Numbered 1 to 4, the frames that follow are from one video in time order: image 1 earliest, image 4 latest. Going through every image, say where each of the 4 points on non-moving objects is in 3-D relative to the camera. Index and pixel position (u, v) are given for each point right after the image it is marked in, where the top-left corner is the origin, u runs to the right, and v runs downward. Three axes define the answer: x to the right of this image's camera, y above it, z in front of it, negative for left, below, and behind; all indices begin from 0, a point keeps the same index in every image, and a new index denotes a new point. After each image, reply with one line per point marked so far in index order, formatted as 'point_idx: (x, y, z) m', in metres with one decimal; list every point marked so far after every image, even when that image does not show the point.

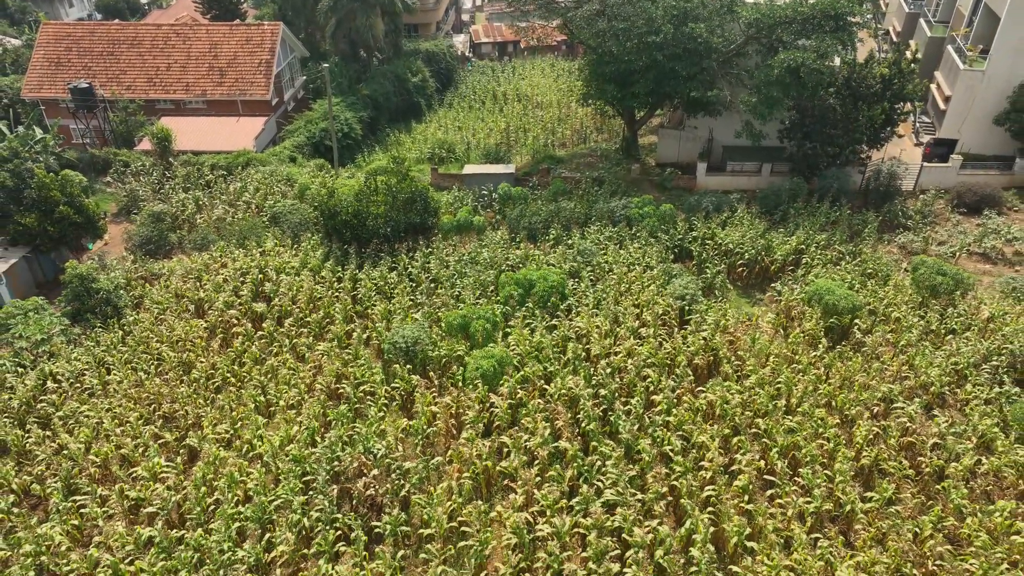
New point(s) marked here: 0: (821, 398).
0: (+4.8, -1.7, +11.7) m
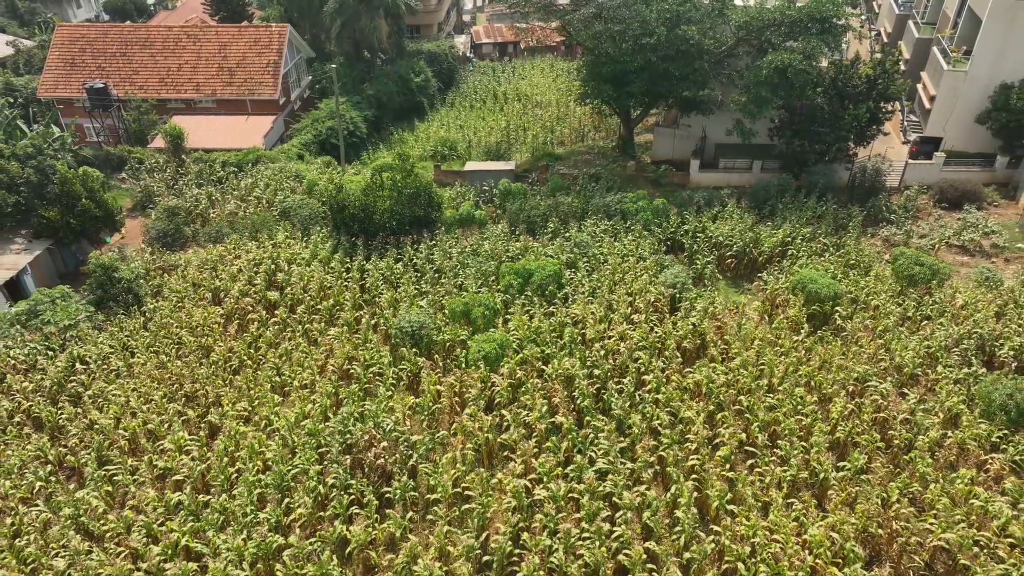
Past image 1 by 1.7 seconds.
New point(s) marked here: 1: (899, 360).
0: (+4.8, -1.5, +12.5) m
1: (+6.7, -1.2, +12.8) m
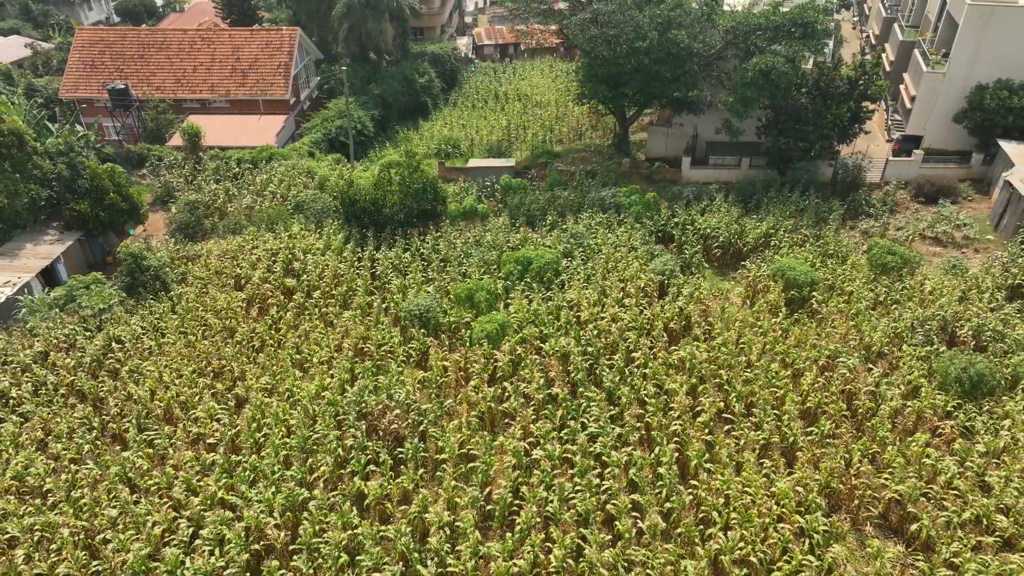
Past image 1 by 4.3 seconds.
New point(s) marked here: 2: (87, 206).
0: (+4.8, -1.2, +13.6) m
1: (+6.7, -1.0, +14.0) m
2: (-10.3, +2.0, +18.0) m
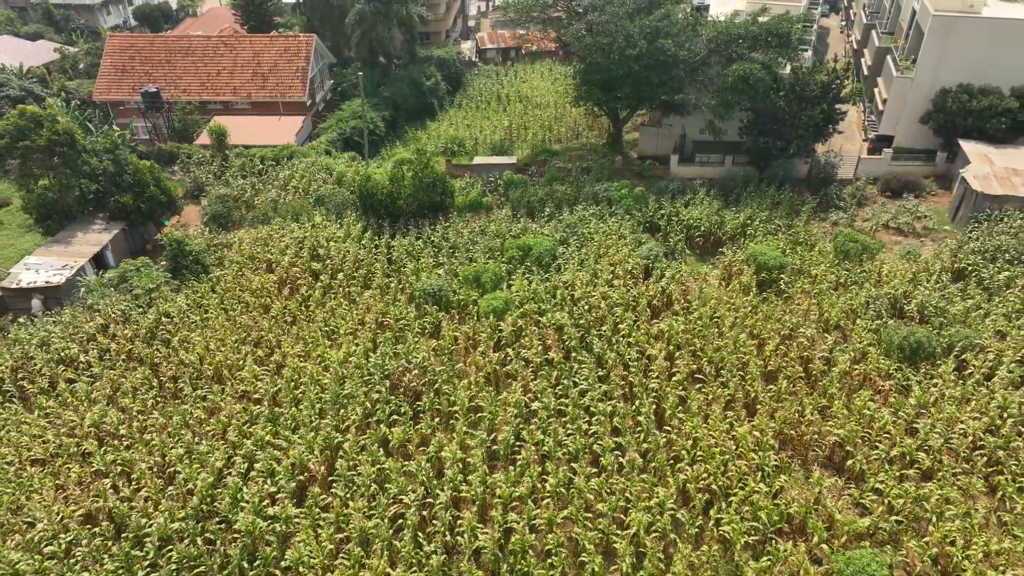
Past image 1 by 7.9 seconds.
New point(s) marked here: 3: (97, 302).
0: (+4.9, -0.8, +15.6) m
1: (+6.7, -0.6, +15.9) m
2: (-10.2, +2.4, +20.0) m
3: (-9.2, -0.3, +16.5) m
